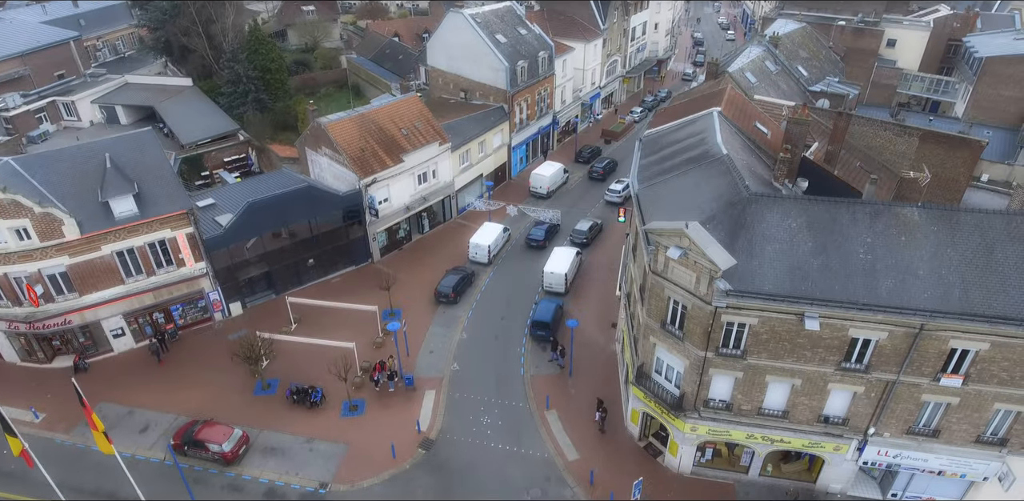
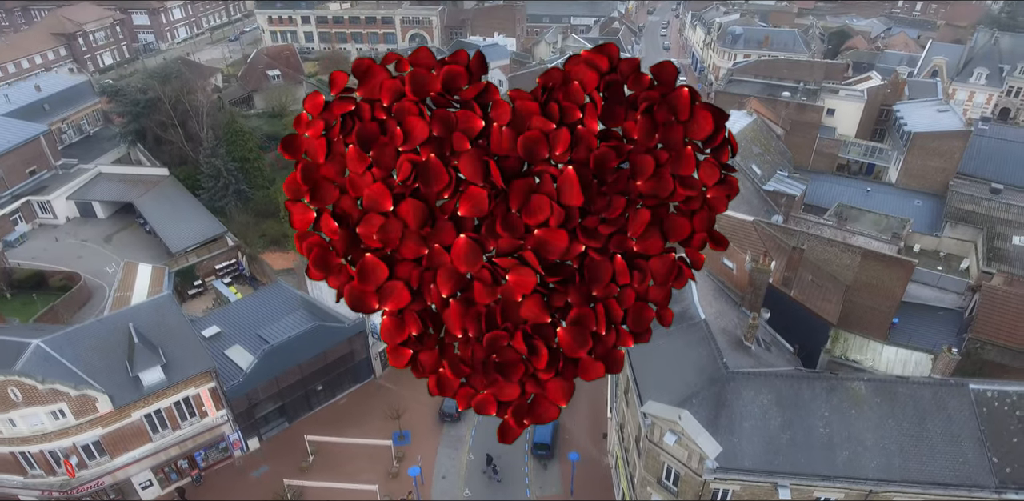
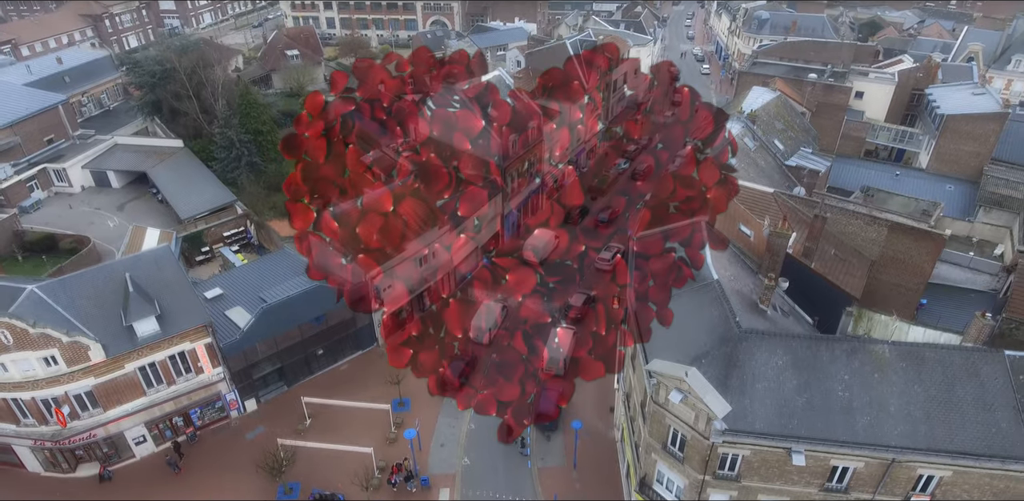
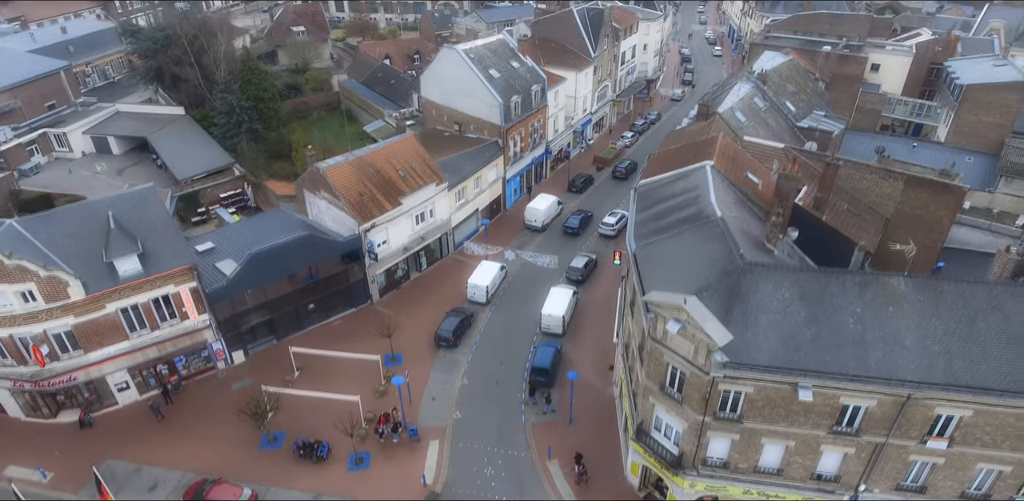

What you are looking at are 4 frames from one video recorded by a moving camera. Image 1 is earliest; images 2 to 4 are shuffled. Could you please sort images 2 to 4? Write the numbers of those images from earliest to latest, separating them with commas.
4, 3, 2
